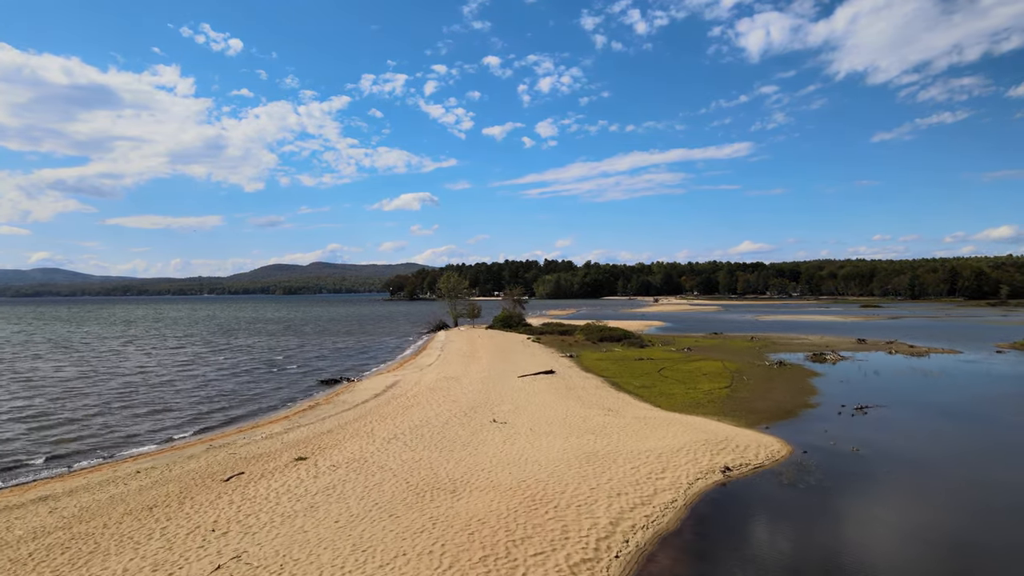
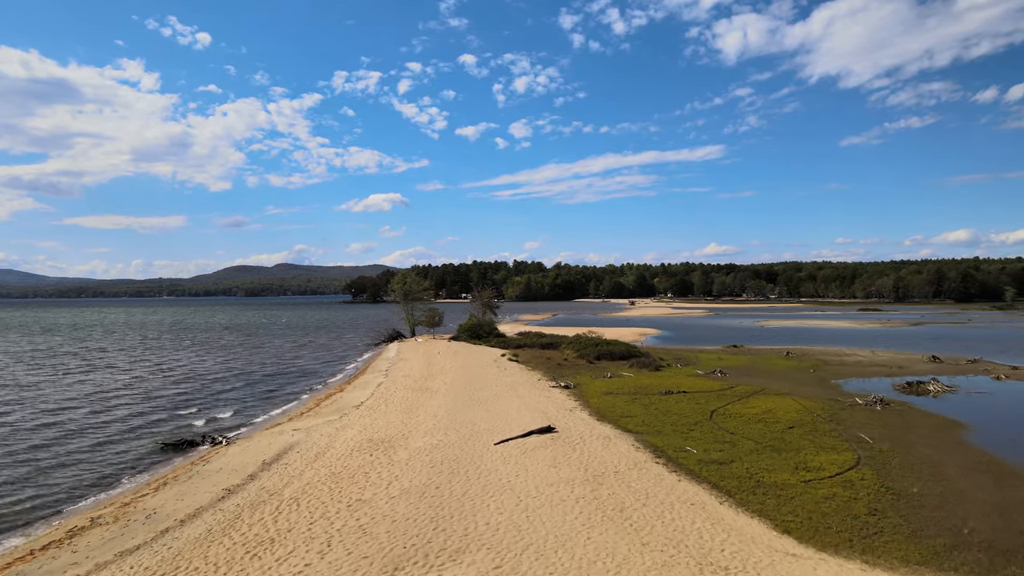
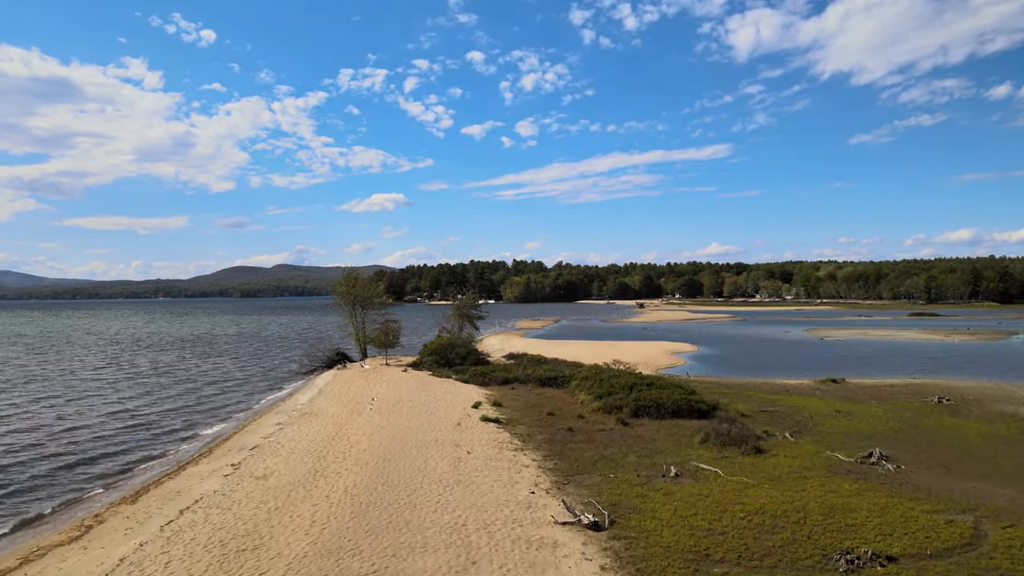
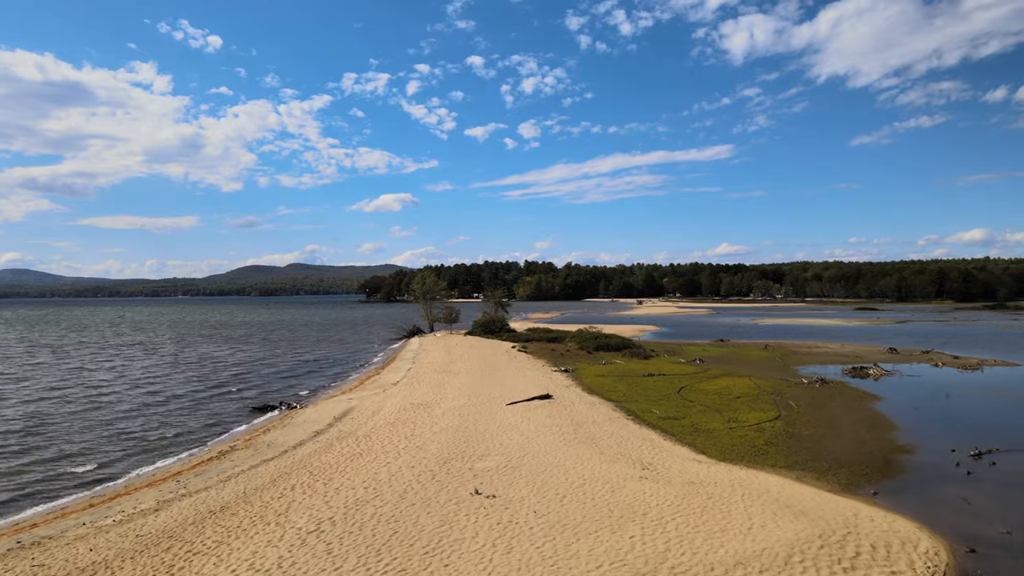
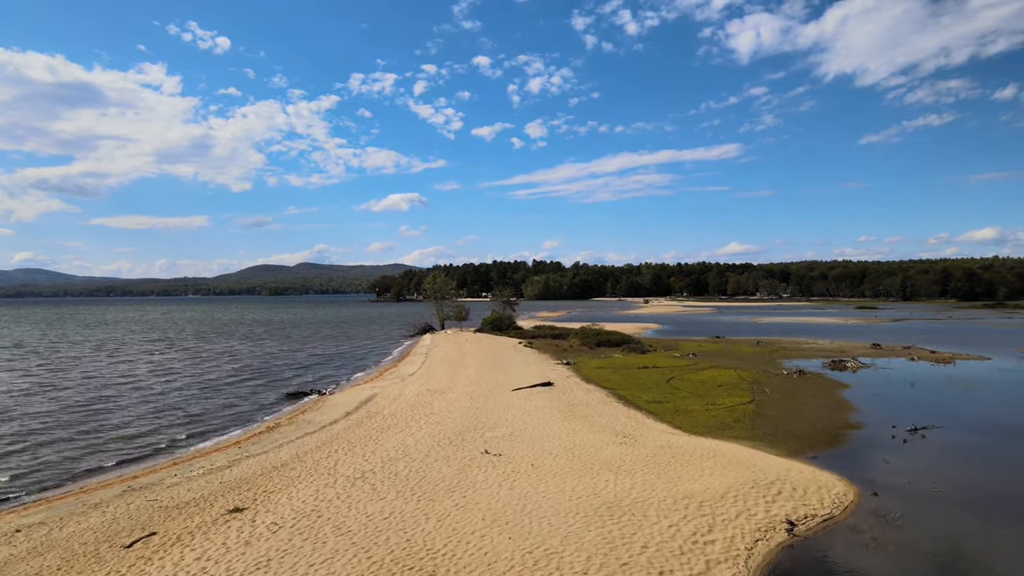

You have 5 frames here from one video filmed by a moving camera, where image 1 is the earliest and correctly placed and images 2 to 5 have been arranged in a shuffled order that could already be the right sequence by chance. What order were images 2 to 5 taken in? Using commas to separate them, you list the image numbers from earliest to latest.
5, 4, 2, 3
